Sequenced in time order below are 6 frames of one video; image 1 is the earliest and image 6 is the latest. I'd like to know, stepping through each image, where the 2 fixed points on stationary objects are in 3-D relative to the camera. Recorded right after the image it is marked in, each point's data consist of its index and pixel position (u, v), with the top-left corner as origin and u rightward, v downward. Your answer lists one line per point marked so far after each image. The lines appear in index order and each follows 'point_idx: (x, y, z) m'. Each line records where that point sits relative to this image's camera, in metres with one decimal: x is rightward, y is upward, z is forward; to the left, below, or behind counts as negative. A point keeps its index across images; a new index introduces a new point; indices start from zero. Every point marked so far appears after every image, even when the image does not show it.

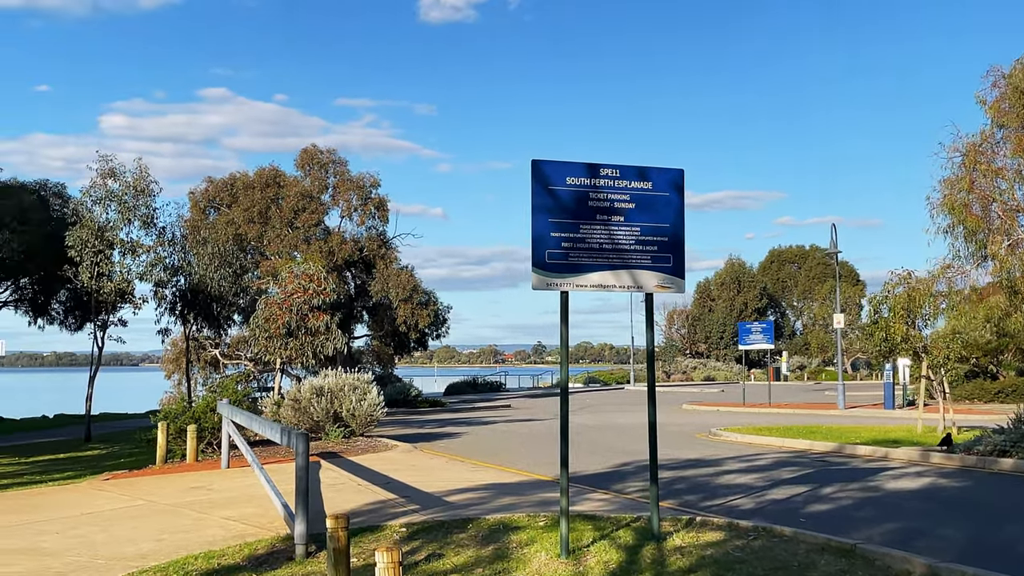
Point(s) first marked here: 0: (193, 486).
0: (-3.3, -2.1, +11.3) m
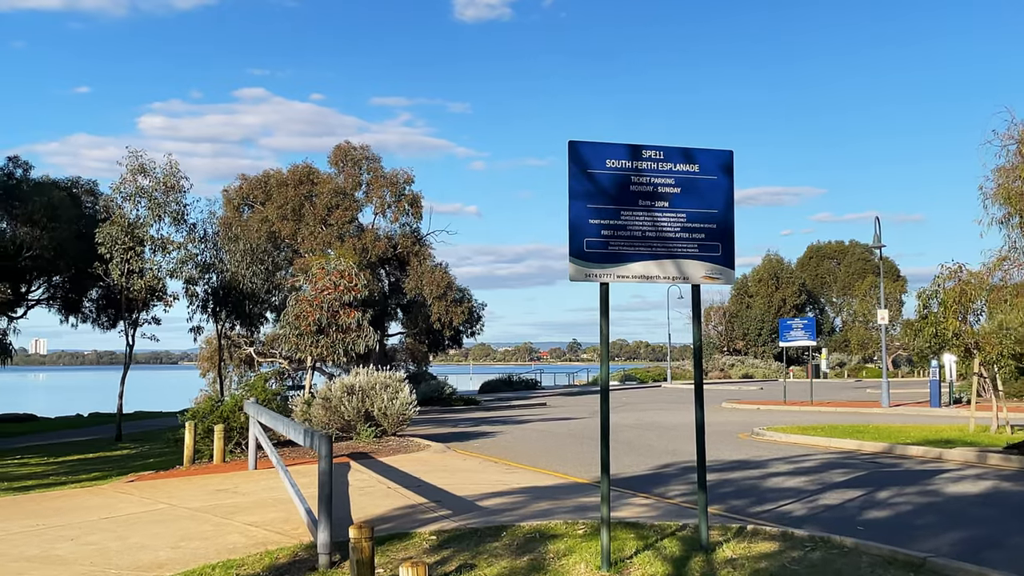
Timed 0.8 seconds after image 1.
0: (-2.9, -2.0, +10.9) m
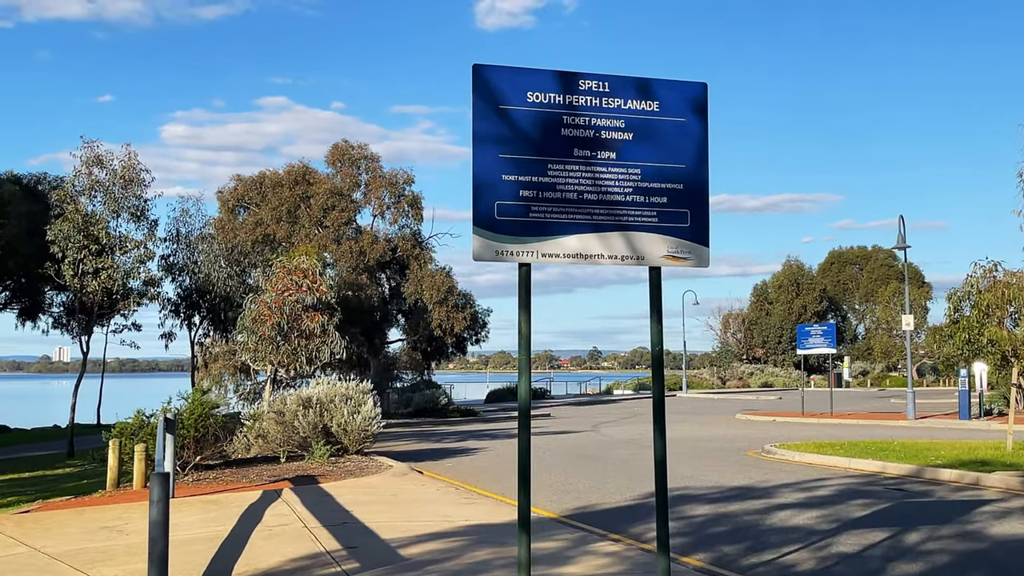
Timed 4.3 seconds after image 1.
0: (-3.4, -2.0, +9.1) m
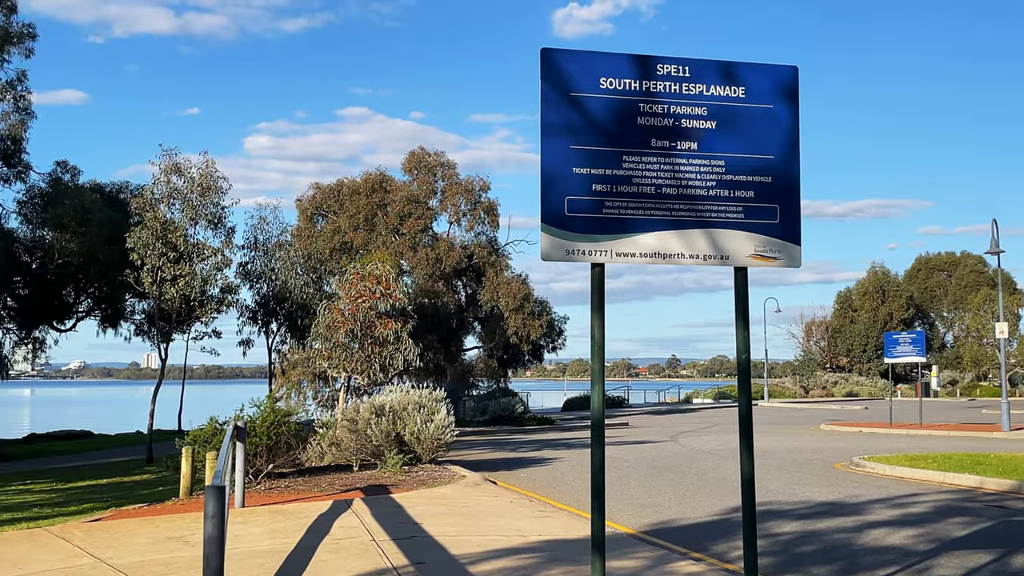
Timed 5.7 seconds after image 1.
0: (-2.8, -2.0, +8.9) m
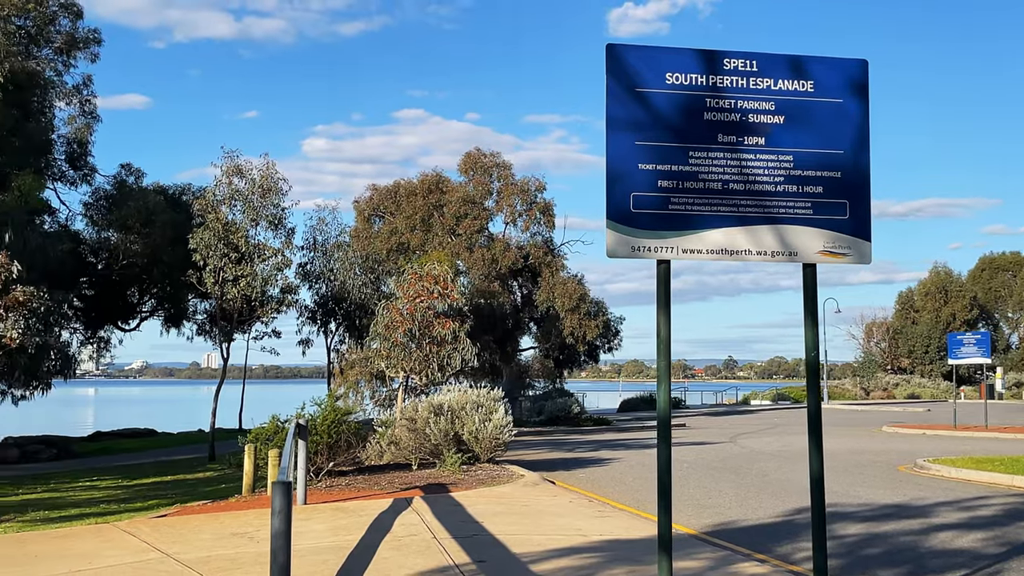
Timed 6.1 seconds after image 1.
0: (-2.3, -2.0, +9.1) m
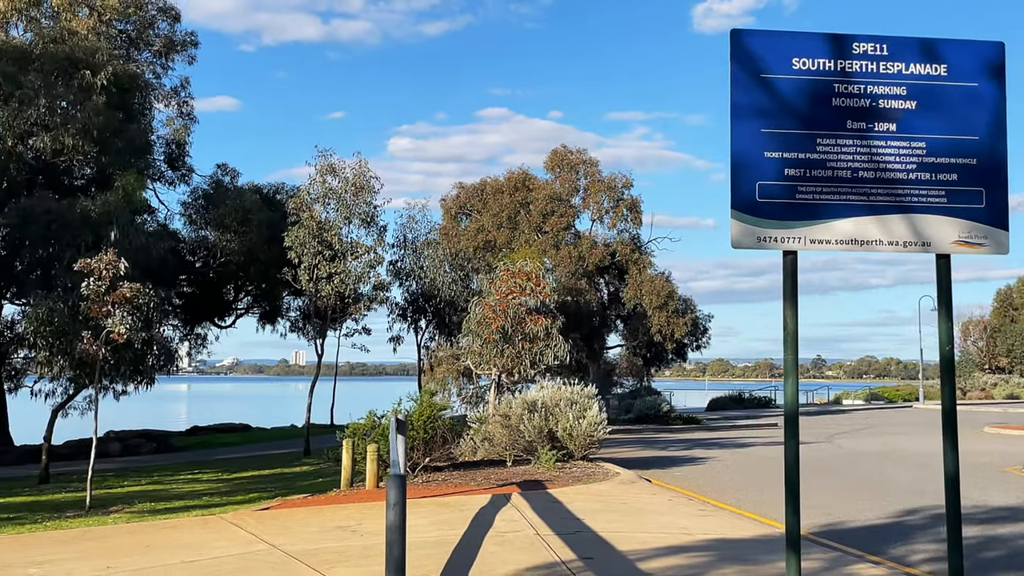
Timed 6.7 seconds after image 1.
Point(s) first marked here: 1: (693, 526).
0: (-1.4, -2.0, +9.1) m
1: (+1.5, -1.9, +8.9) m
